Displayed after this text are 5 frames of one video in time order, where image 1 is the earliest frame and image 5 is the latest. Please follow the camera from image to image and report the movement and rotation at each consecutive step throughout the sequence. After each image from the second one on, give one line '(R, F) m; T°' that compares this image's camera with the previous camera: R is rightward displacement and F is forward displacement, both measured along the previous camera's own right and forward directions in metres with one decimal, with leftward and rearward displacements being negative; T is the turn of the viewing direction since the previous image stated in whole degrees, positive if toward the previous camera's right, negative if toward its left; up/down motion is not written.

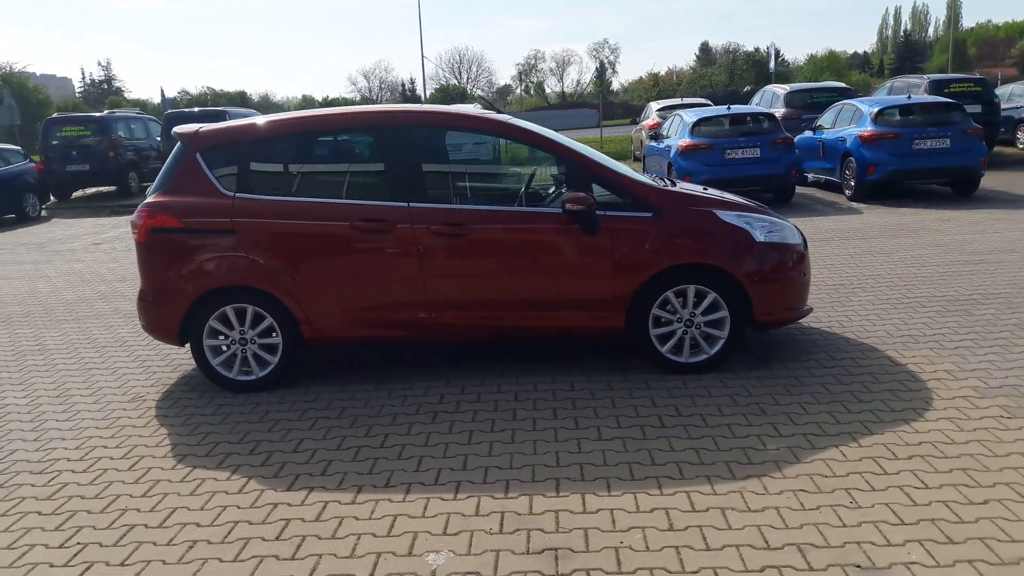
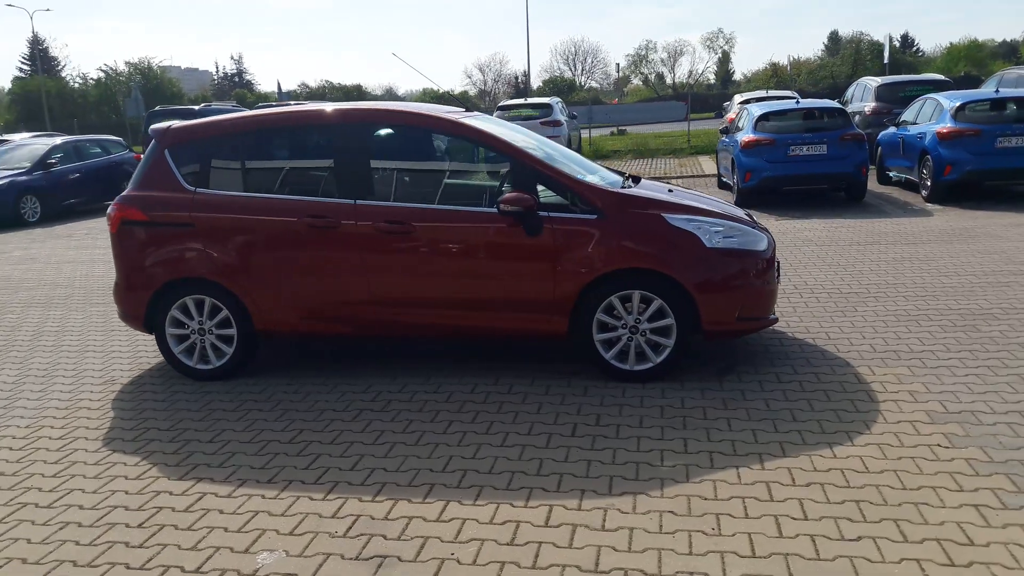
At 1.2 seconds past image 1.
(+1.2, +0.1) m; -8°
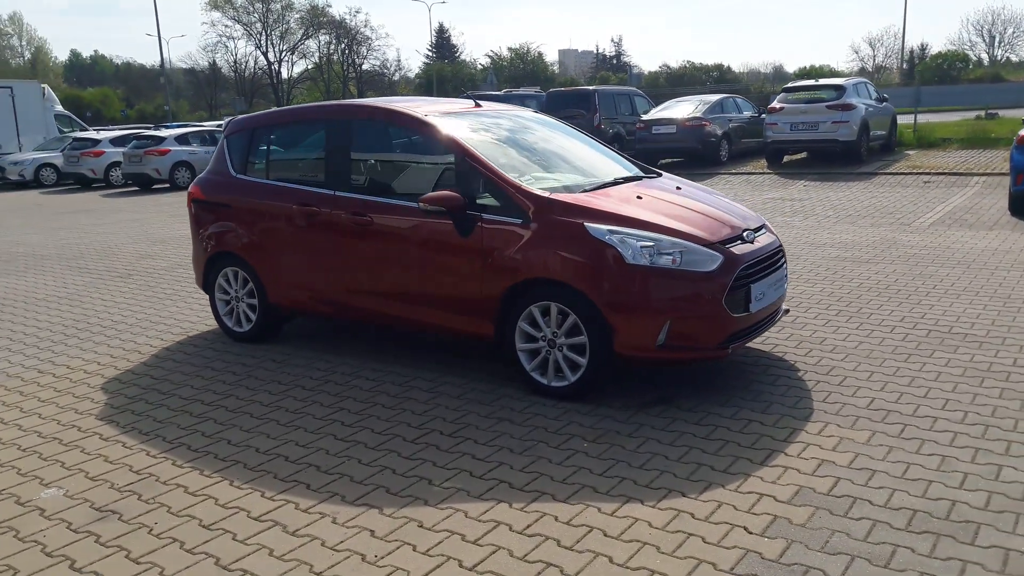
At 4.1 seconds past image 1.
(+2.7, +0.7) m; -25°
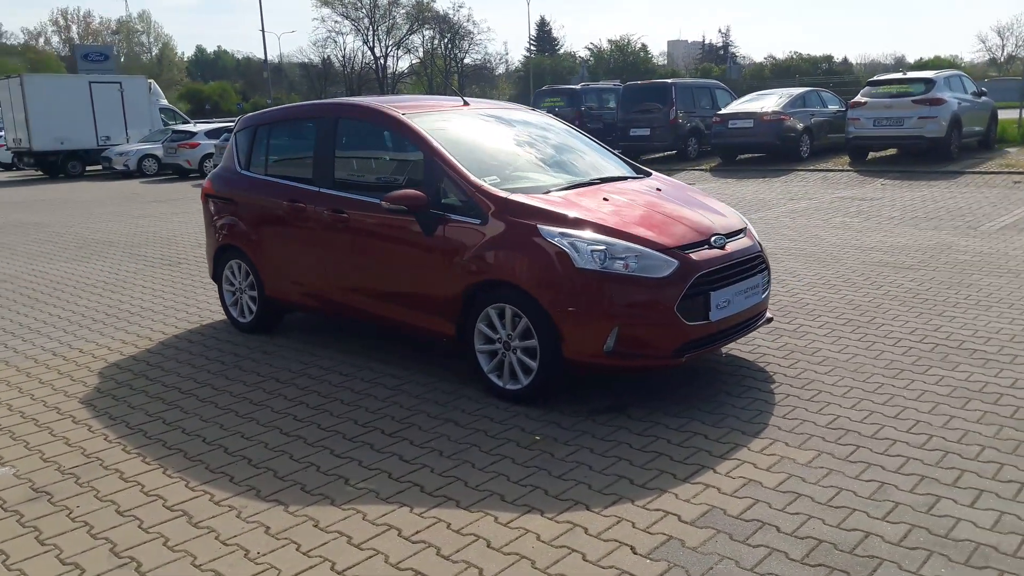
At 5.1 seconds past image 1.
(+0.9, +0.1) m; -7°
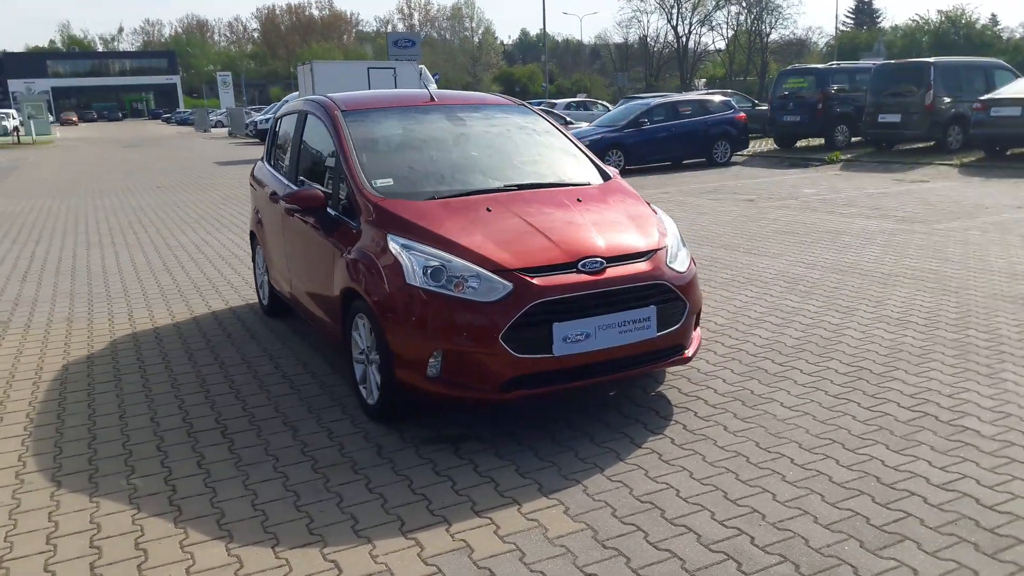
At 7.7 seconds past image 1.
(+2.4, +0.8) m; -21°
